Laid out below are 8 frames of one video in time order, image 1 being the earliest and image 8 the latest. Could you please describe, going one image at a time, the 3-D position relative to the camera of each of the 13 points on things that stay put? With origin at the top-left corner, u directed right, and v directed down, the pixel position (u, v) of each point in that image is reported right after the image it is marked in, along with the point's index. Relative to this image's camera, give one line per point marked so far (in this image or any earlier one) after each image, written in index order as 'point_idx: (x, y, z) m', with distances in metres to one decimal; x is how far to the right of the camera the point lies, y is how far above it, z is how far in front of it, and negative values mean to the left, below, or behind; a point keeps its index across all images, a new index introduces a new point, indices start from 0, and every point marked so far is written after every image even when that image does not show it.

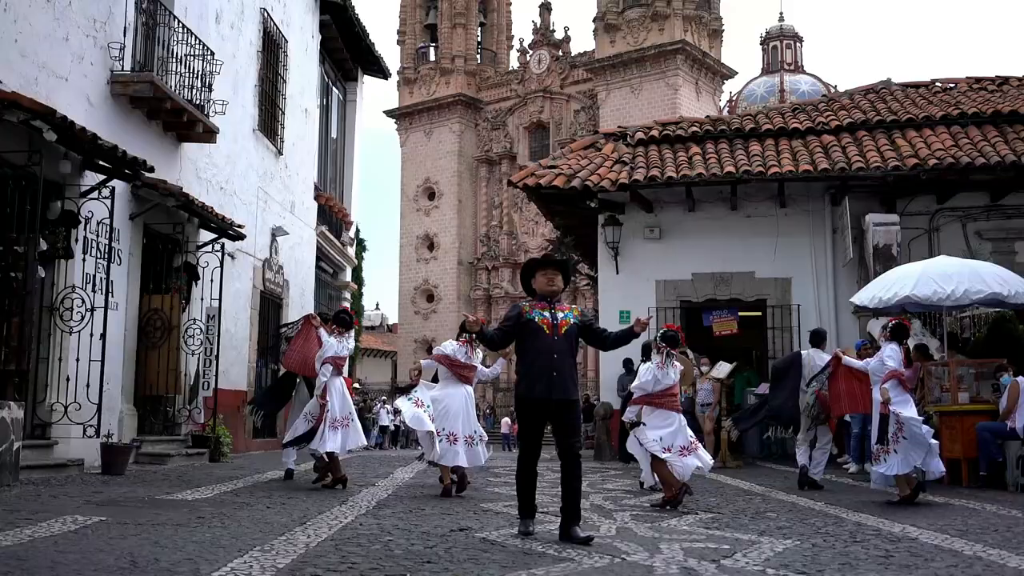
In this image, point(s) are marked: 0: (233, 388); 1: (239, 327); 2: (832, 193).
0: (-3.5, -1.3, +13.4) m
1: (-3.5, -0.5, +13.7) m
2: (+4.4, +1.3, +14.6) m
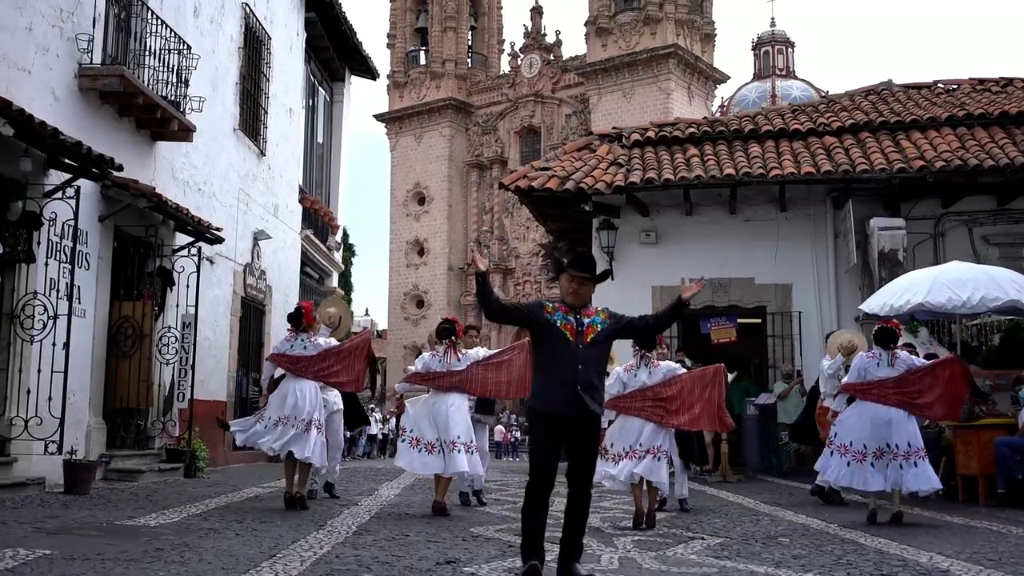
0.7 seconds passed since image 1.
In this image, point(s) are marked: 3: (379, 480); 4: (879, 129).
0: (-3.7, -1.4, +12.8) m
1: (-3.6, -0.6, +13.1) m
2: (+4.3, +1.2, +14.1) m
3: (-1.5, -2.2, +12.0) m
4: (+5.1, +2.2, +14.6) m
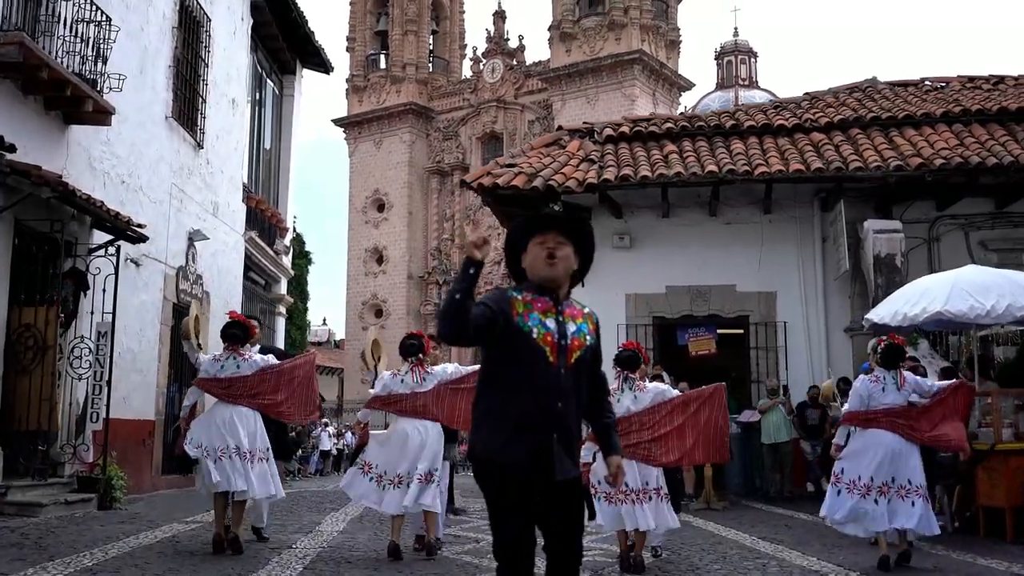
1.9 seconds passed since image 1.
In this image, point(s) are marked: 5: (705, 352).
0: (-4.1, -1.4, +11.4) m
1: (-4.1, -0.7, +11.7) m
2: (+3.8, +1.1, +13.0) m
3: (-1.9, -2.2, +10.7) m
4: (+4.6, +2.1, +13.6) m
5: (+2.4, -0.8, +13.4) m
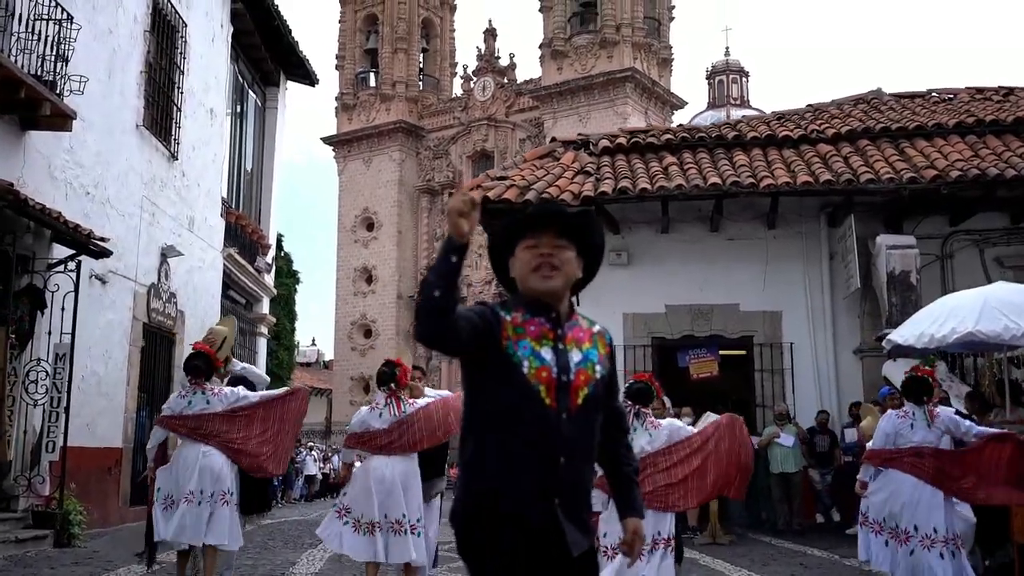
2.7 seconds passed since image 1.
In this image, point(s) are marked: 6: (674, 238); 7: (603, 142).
0: (-4.2, -1.6, +10.6) m
1: (-4.2, -0.8, +11.0) m
2: (+3.7, +0.9, +12.3) m
3: (-2.0, -2.4, +9.9) m
4: (+4.5, +1.9, +13.0) m
5: (+2.3, -1.0, +12.7) m
6: (+1.9, +0.6, +12.6) m
7: (+1.2, +1.9, +13.7) m
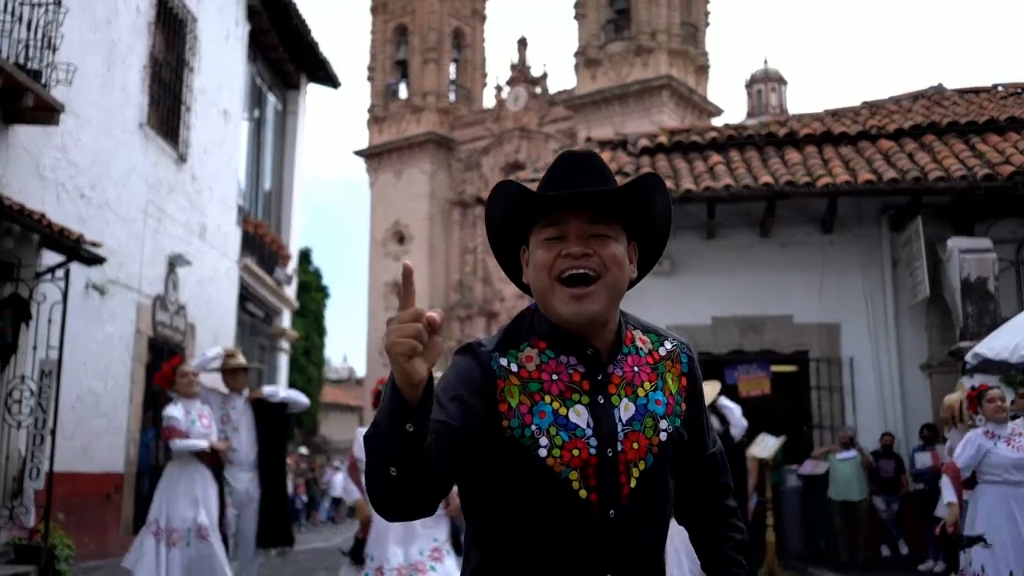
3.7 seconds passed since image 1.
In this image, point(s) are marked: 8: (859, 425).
0: (-3.8, -1.7, +9.8) m
1: (-3.8, -1.0, +10.1) m
2: (+4.1, +0.8, +11.3) m
3: (-1.7, -2.5, +9.0) m
4: (+4.9, +1.8, +11.9) m
5: (+2.7, -1.2, +11.6) m
6: (+2.3, +0.5, +11.6) m
7: (+1.6, +1.8, +12.7) m
8: (+3.7, -1.4, +11.2) m
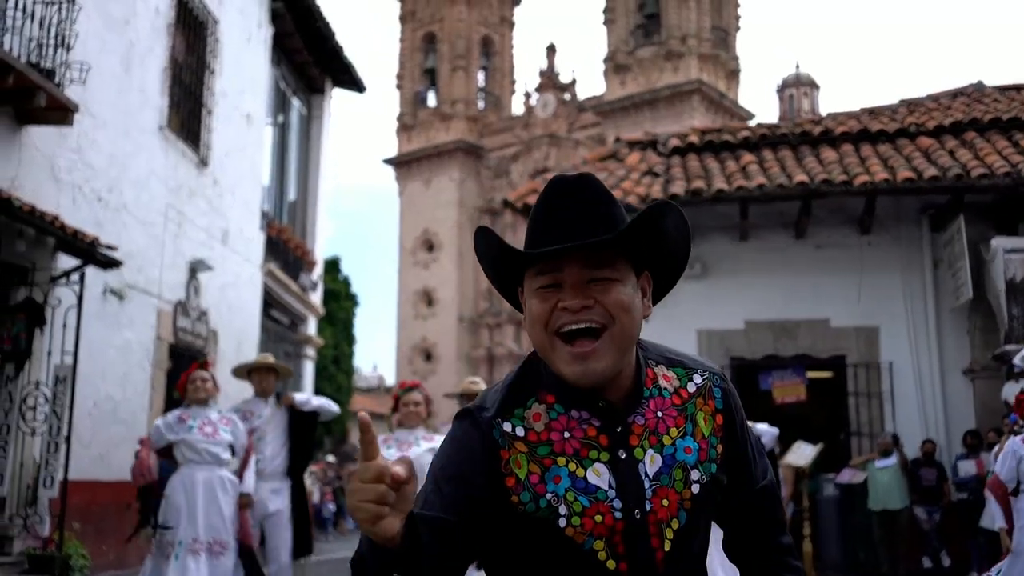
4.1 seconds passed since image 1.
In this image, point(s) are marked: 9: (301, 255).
0: (-3.6, -1.7, +9.6) m
1: (-3.6, -1.0, +10.0) m
2: (+4.3, +0.8, +10.9) m
3: (-1.5, -2.5, +8.7) m
4: (+5.2, +1.7, +11.5) m
5: (+3.0, -1.2, +11.3) m
6: (+2.6, +0.4, +11.3) m
7: (+1.9, +1.7, +12.4) m
8: (+4.0, -1.5, +10.8) m
9: (-3.3, +0.5, +16.3) m
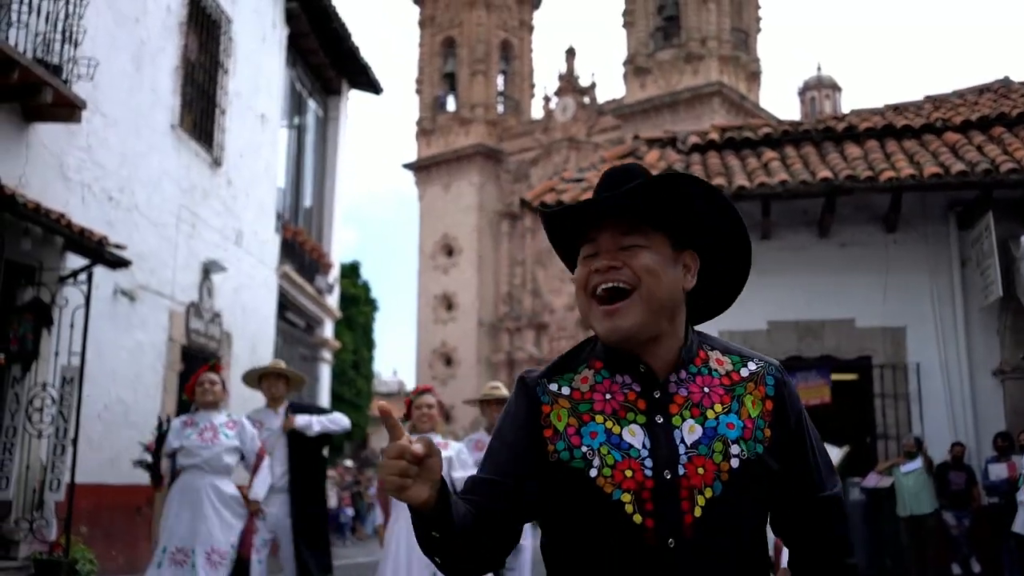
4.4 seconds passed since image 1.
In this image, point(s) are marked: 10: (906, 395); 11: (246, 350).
0: (-3.5, -1.8, +9.4) m
1: (-3.4, -1.0, +9.8) m
2: (+4.5, +0.8, +10.6) m
3: (-1.4, -2.5, +8.6) m
4: (+5.3, +1.7, +11.2) m
5: (+3.2, -1.2, +11.0) m
6: (+2.8, +0.5, +11.0) m
7: (+2.1, +1.7, +12.2) m
8: (+4.1, -1.5, +10.5) m
9: (-3.0, +0.5, +16.2) m
10: (+4.0, -1.1, +10.6) m
11: (-3.2, -0.8, +12.7) m
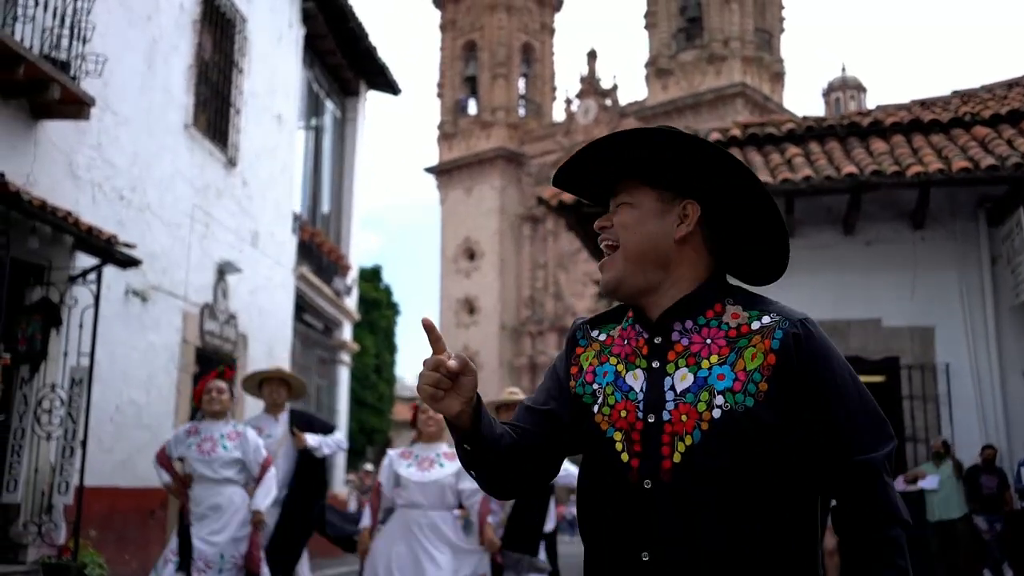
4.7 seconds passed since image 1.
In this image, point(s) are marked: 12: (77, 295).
0: (-3.3, -1.8, +9.3) m
1: (-3.3, -1.0, +9.7) m
2: (+4.7, +0.8, +10.3) m
3: (-1.2, -2.5, +8.4) m
4: (+5.5, +1.8, +10.9) m
5: (+3.4, -1.2, +10.7) m
6: (+2.9, +0.5, +10.8) m
7: (+2.3, +1.7, +11.9) m
8: (+4.3, -1.4, +10.2) m
9: (-2.7, +0.4, +16.1) m
10: (+4.1, -1.1, +10.3) m
11: (-3.0, -0.8, +12.6) m
12: (-3.4, -0.1, +8.2) m
